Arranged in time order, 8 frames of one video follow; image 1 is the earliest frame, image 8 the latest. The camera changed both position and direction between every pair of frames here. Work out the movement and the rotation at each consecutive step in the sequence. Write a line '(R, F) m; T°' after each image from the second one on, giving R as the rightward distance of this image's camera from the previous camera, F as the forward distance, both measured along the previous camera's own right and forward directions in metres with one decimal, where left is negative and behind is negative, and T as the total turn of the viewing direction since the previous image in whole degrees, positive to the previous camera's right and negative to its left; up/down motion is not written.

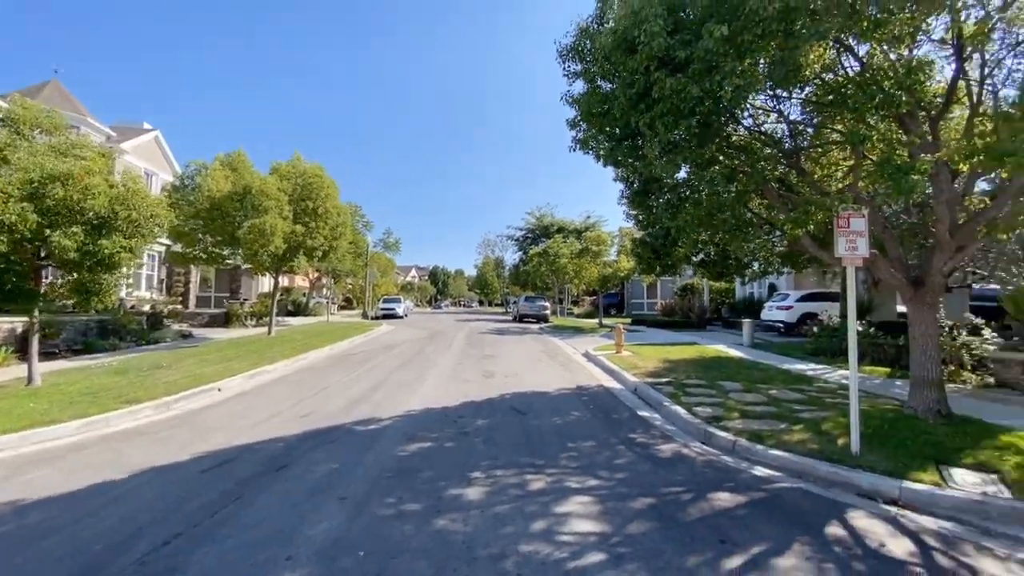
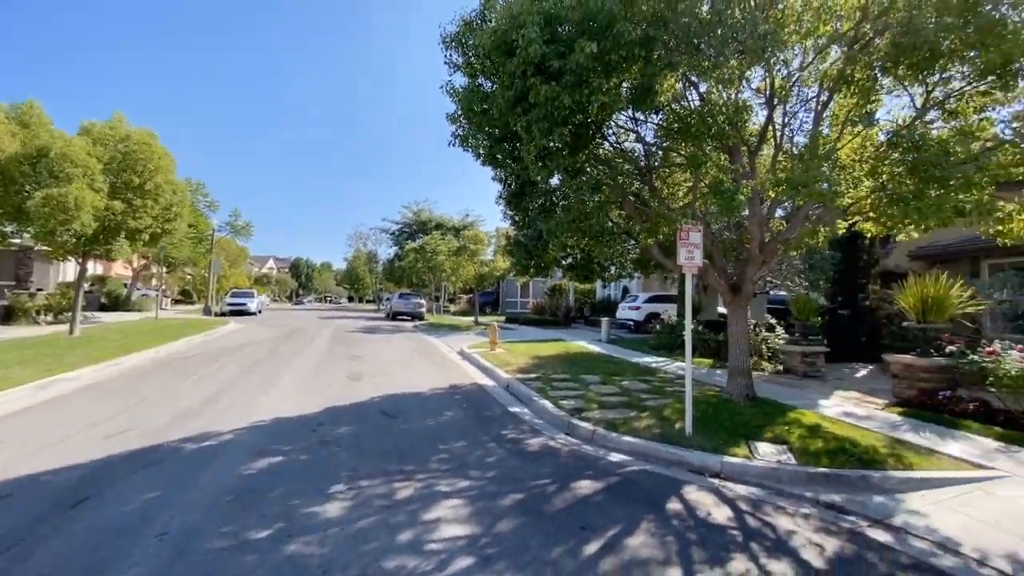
(0.0, +0.1) m; +16°
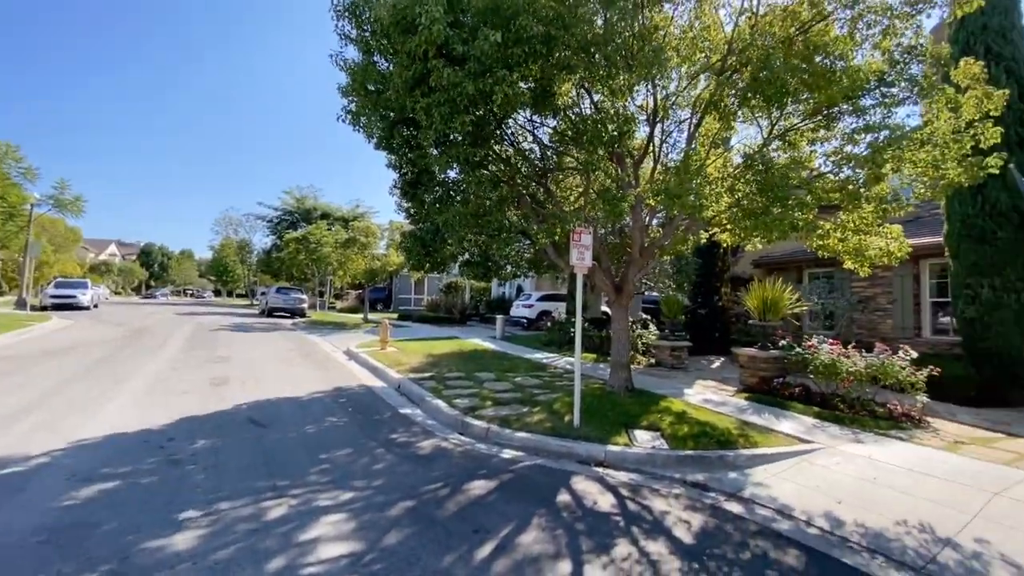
(0.0, +0.1) m; +14°
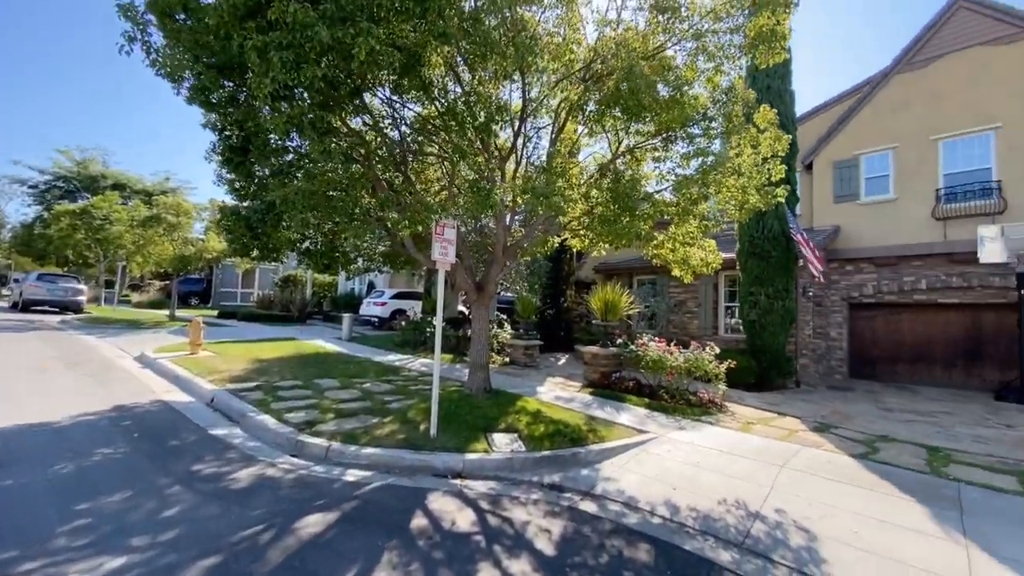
(0.0, +0.5) m; +19°
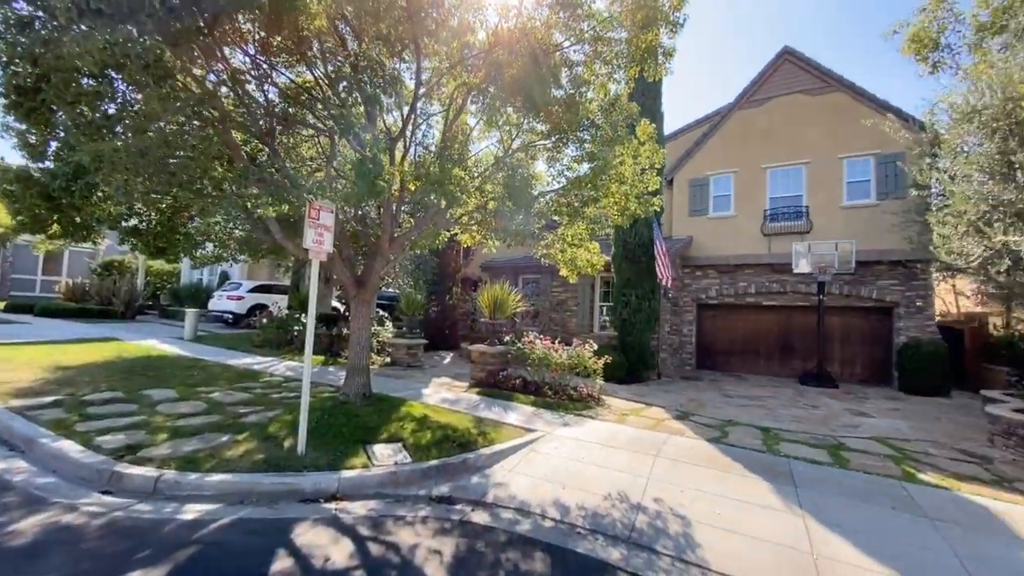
(-0.1, +0.4) m; +15°
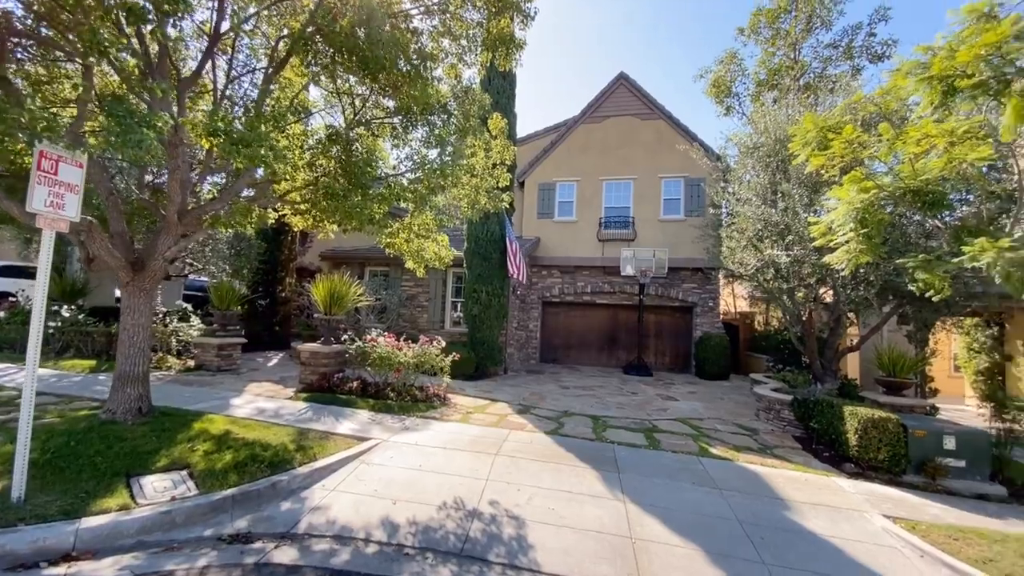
(+0.2, +0.4) m; +19°
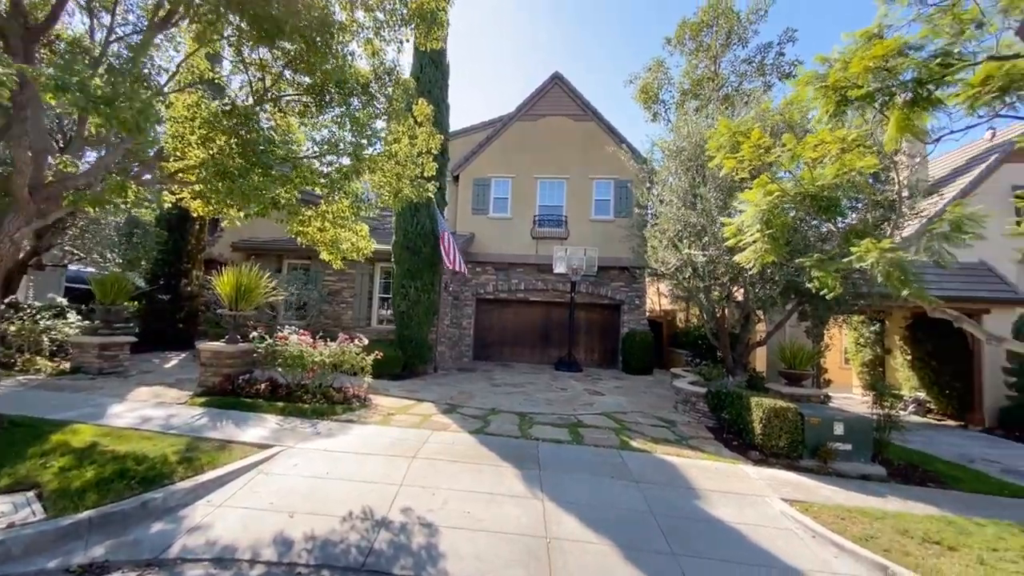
(+0.2, +0.2) m; +8°
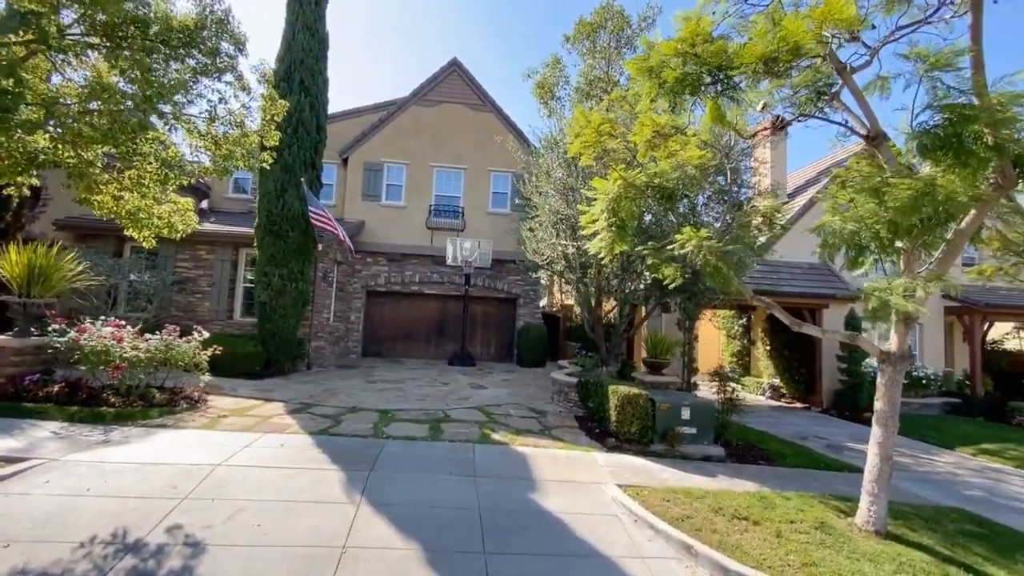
(+1.1, +0.3) m; +10°
